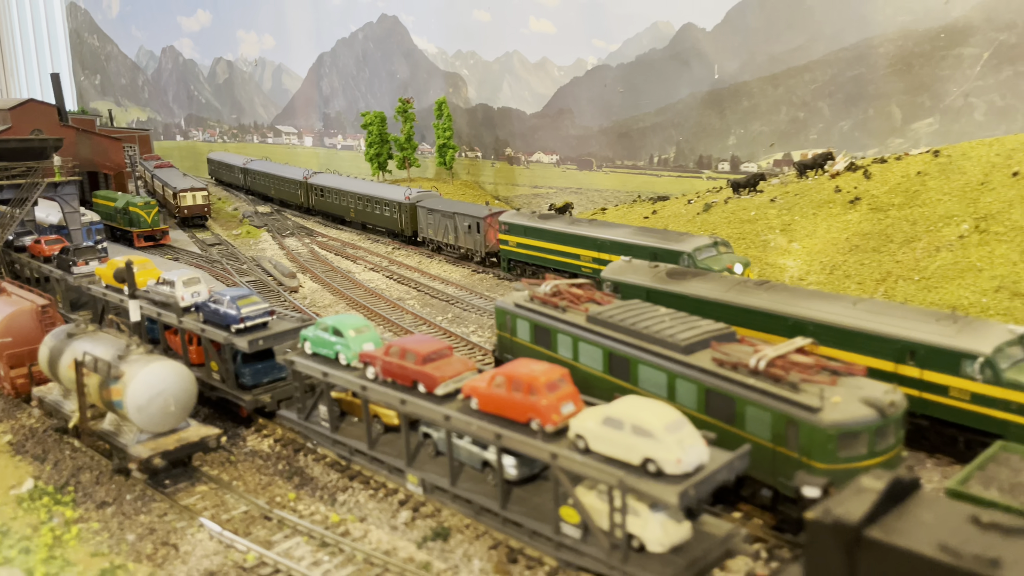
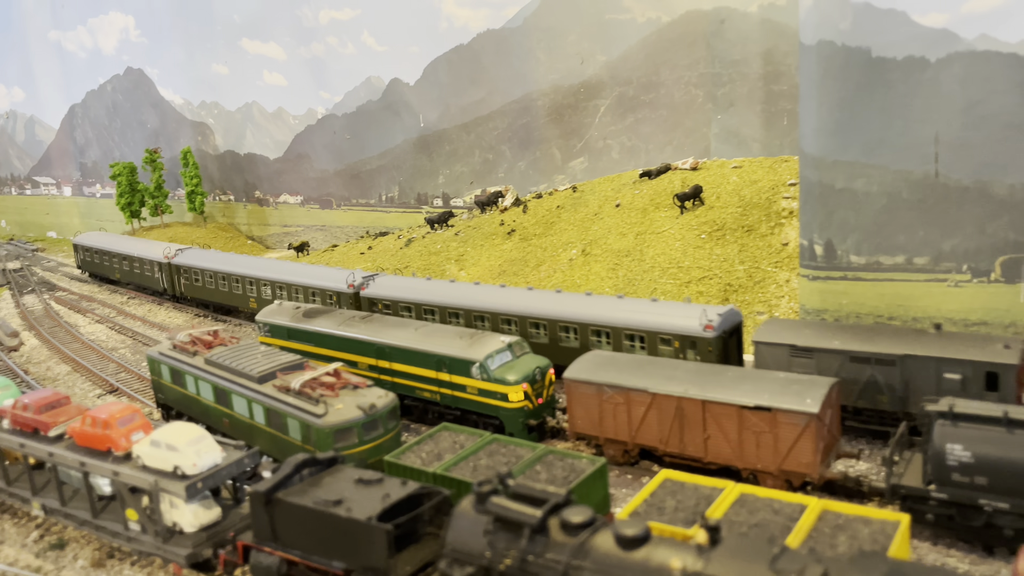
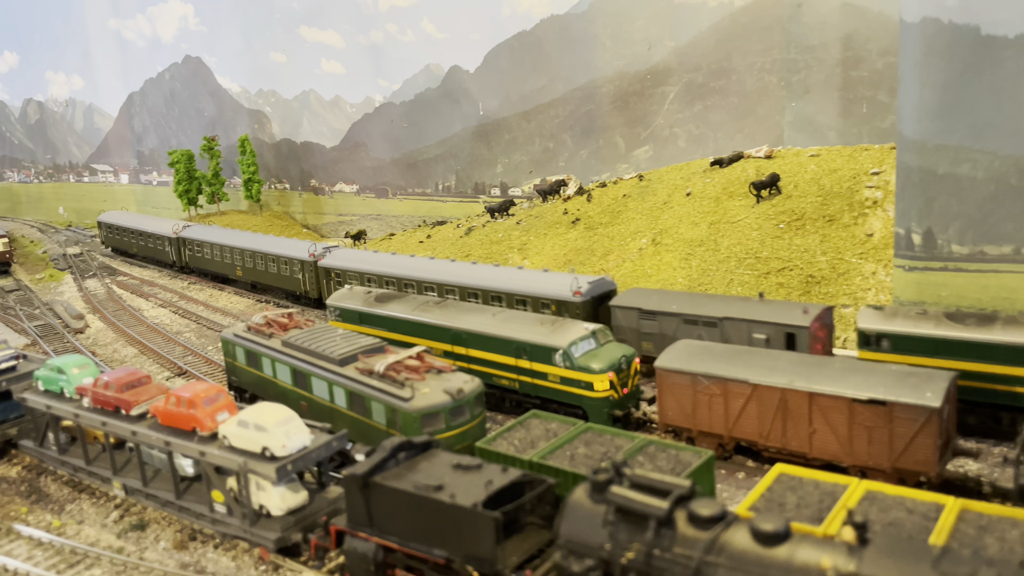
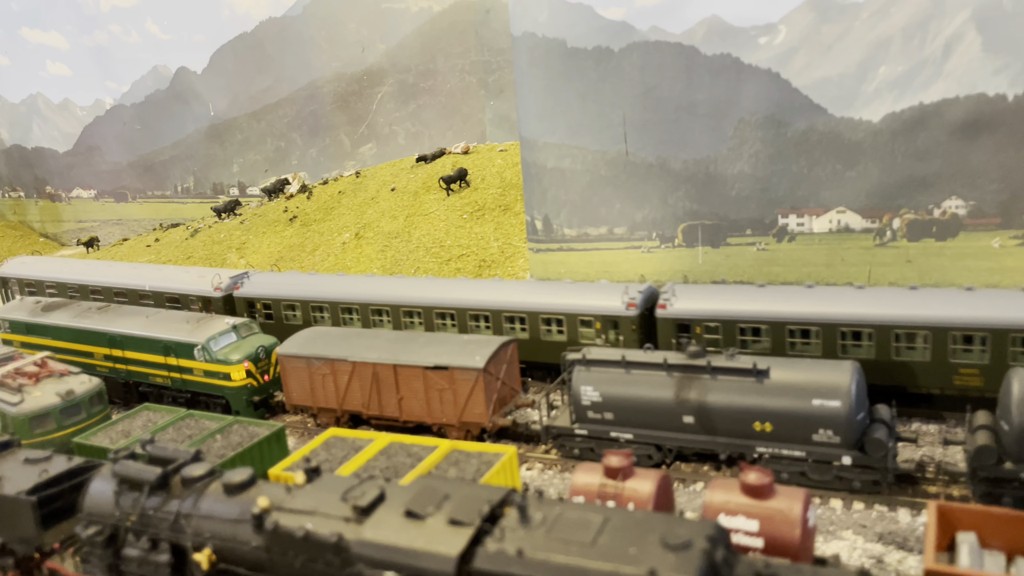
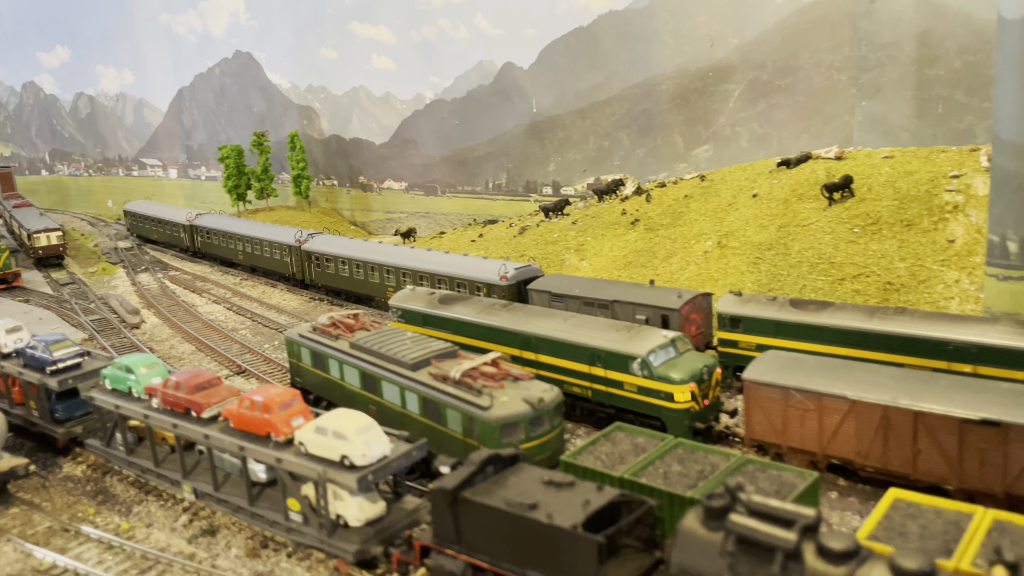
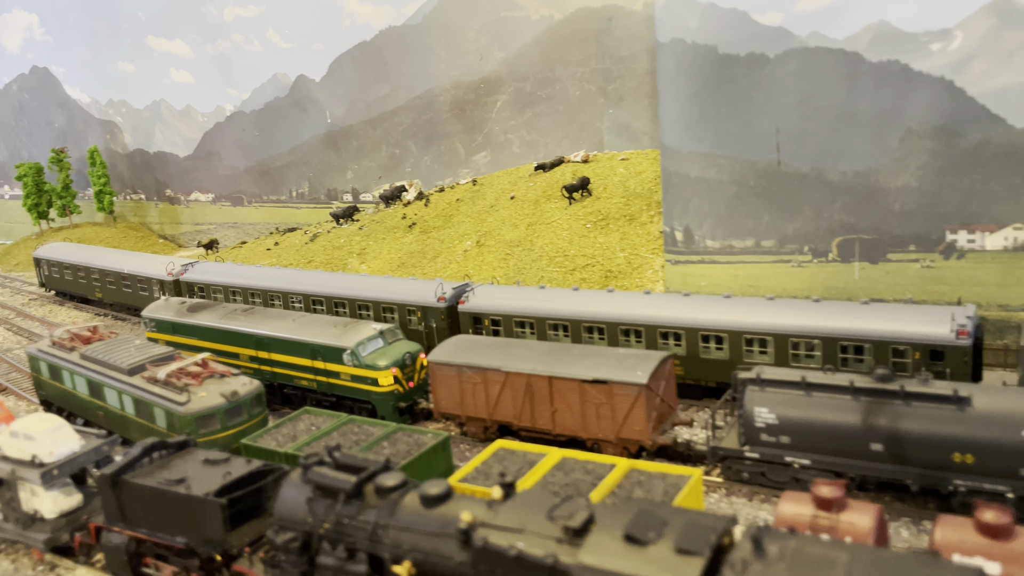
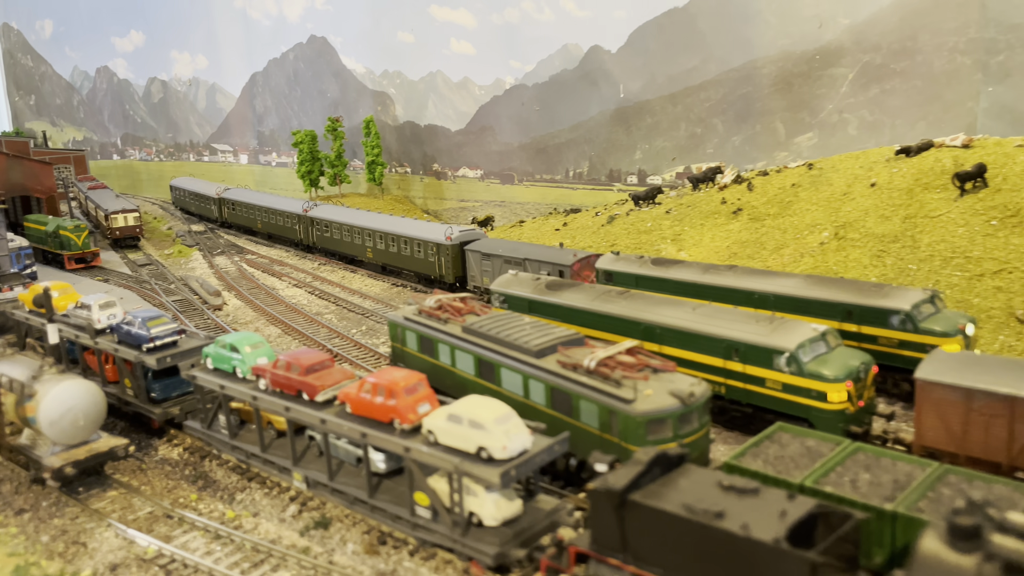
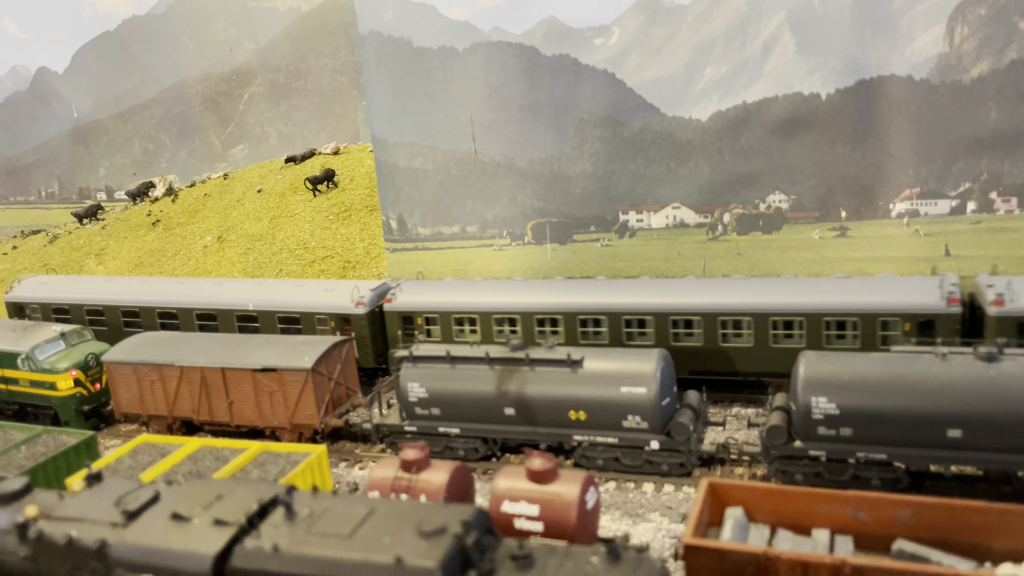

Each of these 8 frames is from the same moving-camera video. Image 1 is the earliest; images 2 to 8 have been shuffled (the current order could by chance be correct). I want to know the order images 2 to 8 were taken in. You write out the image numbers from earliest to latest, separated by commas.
7, 5, 3, 2, 6, 4, 8
